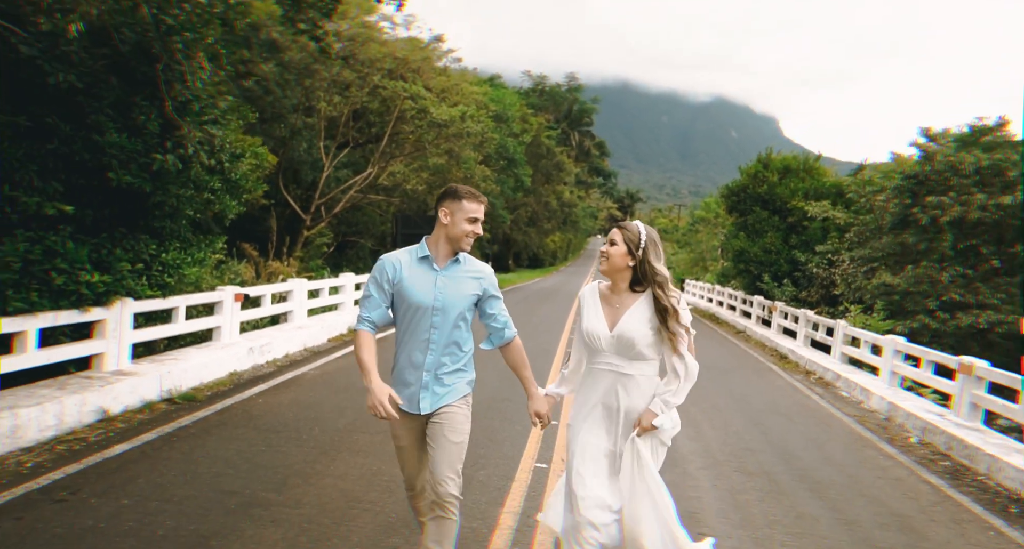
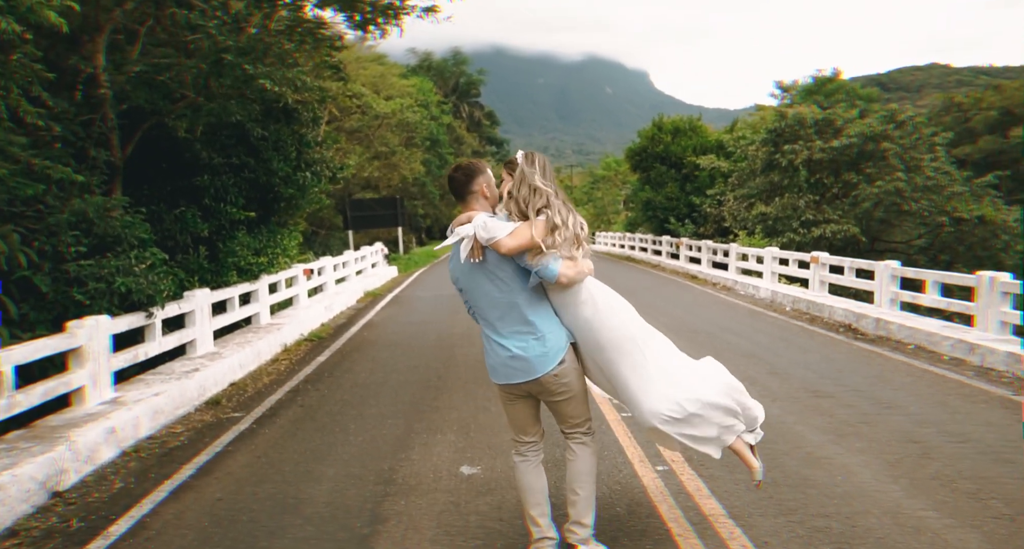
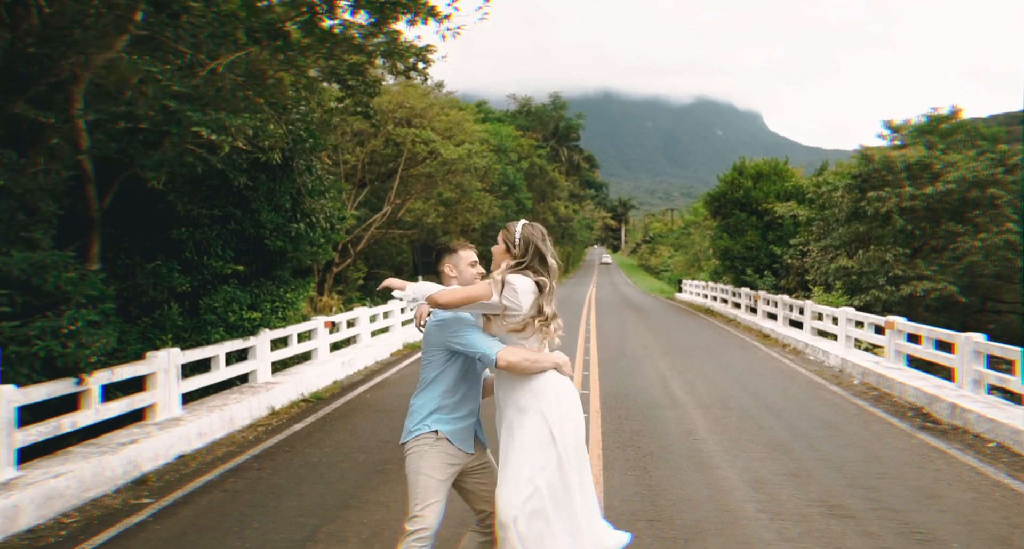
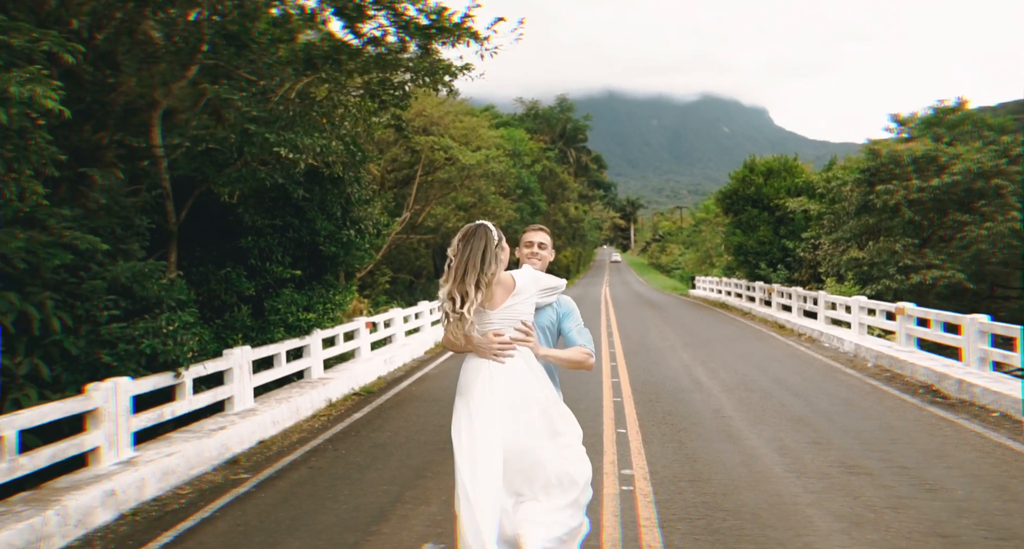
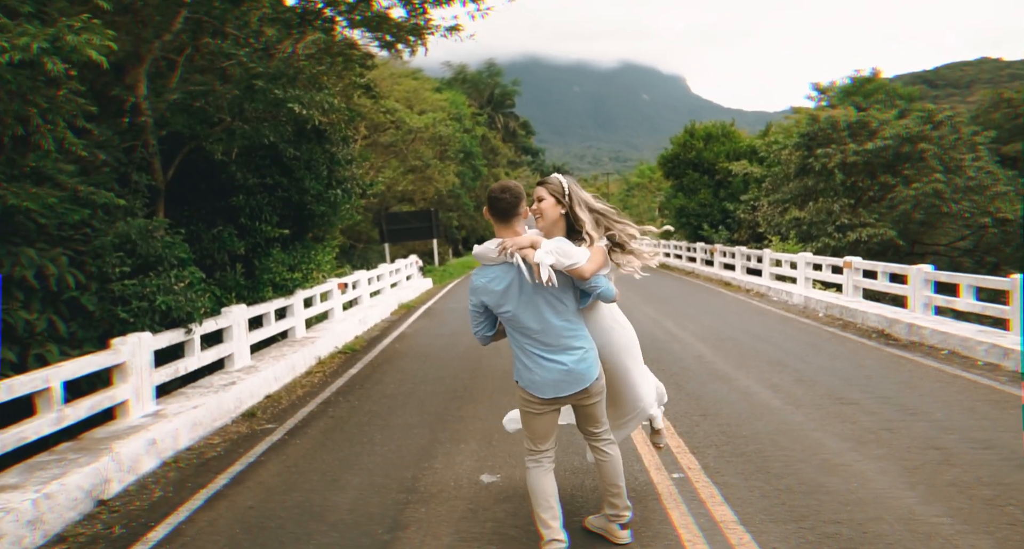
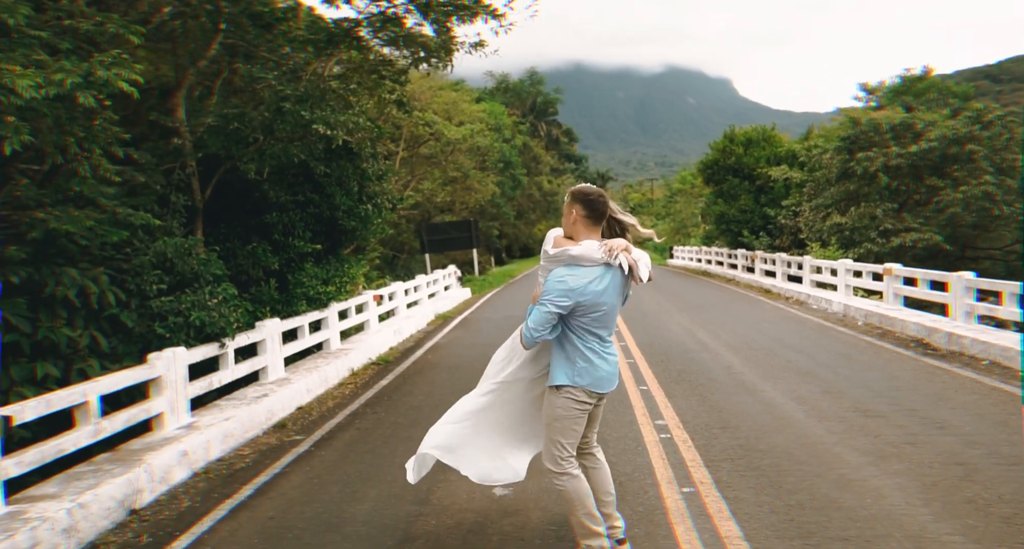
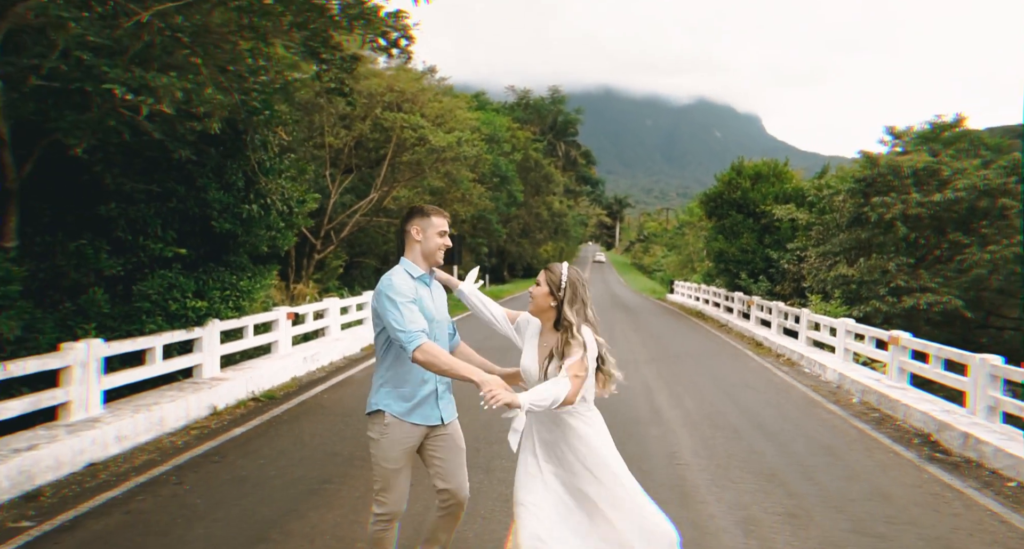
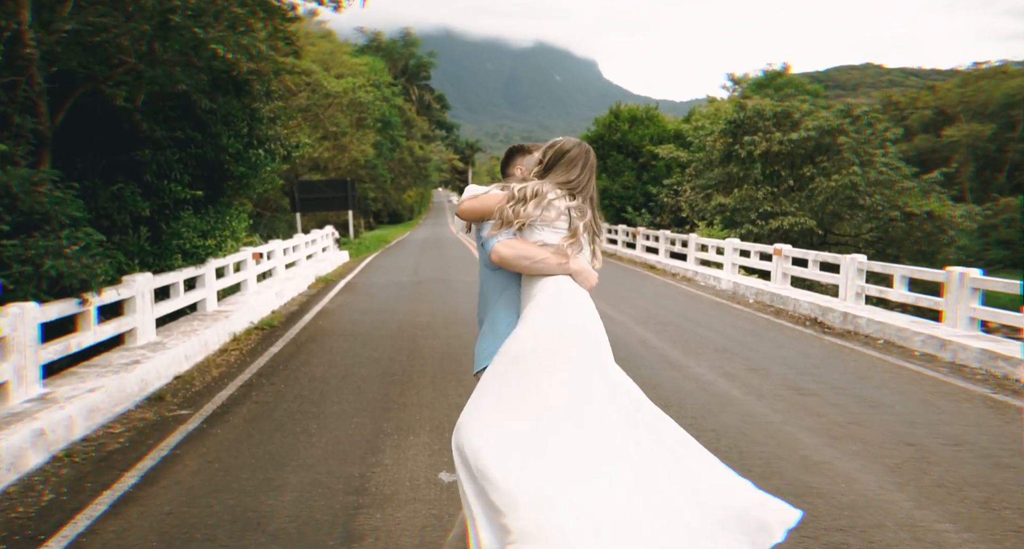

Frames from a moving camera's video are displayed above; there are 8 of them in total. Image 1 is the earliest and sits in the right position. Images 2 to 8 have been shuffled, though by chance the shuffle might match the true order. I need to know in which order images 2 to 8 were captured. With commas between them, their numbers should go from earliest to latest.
7, 3, 4, 6, 5, 2, 8
